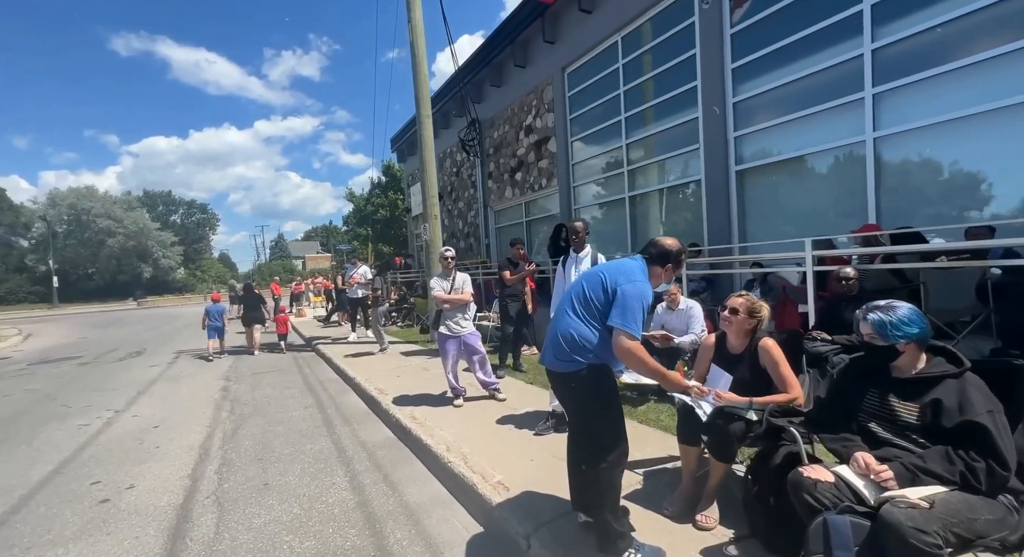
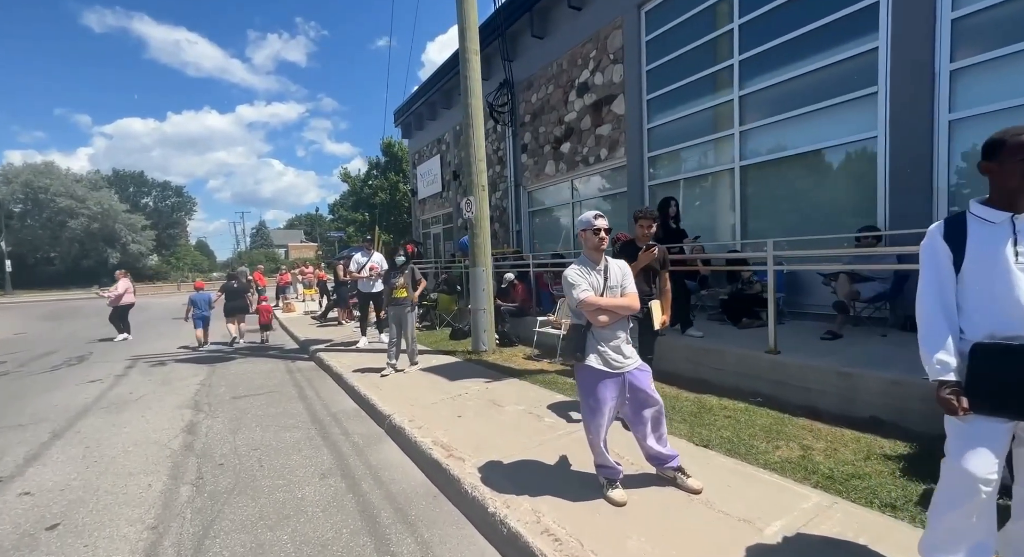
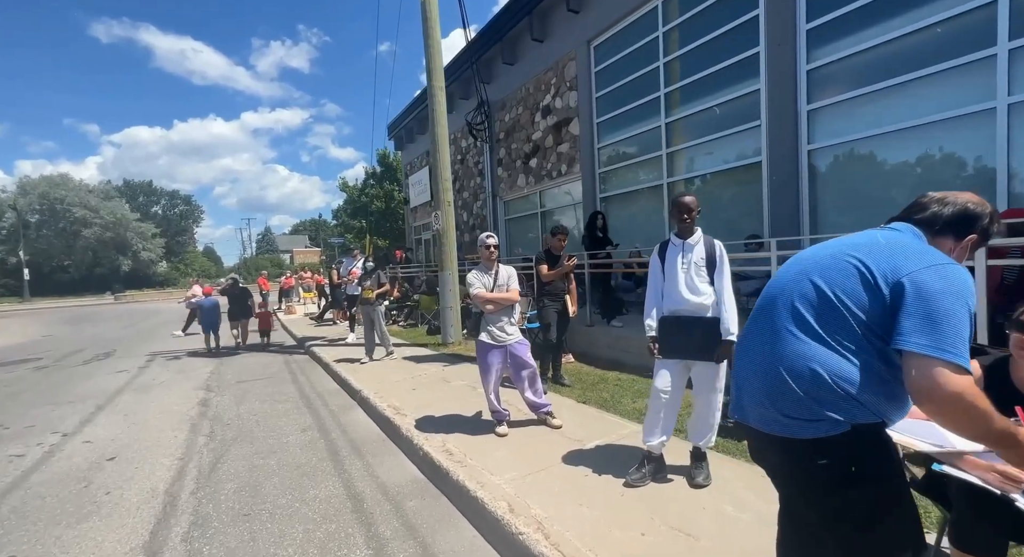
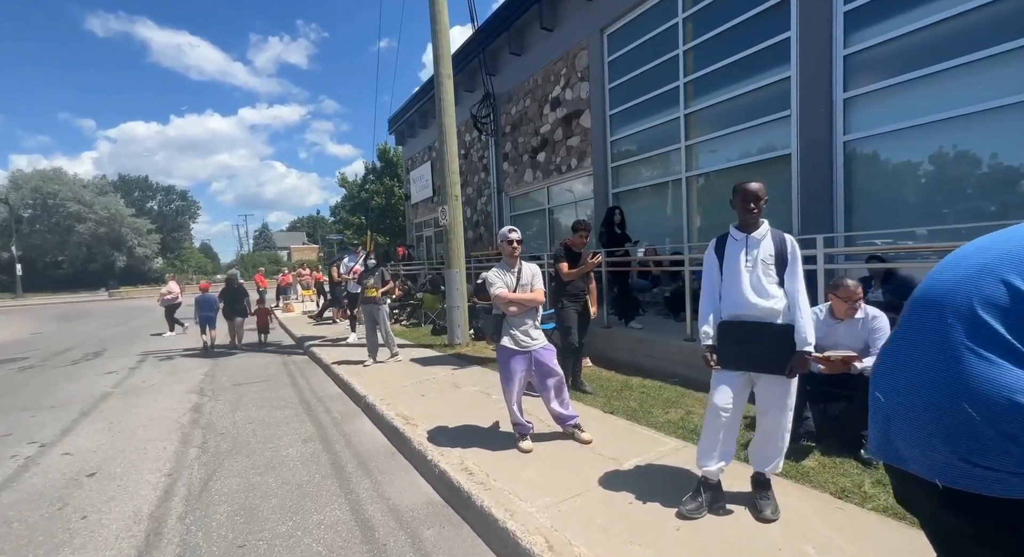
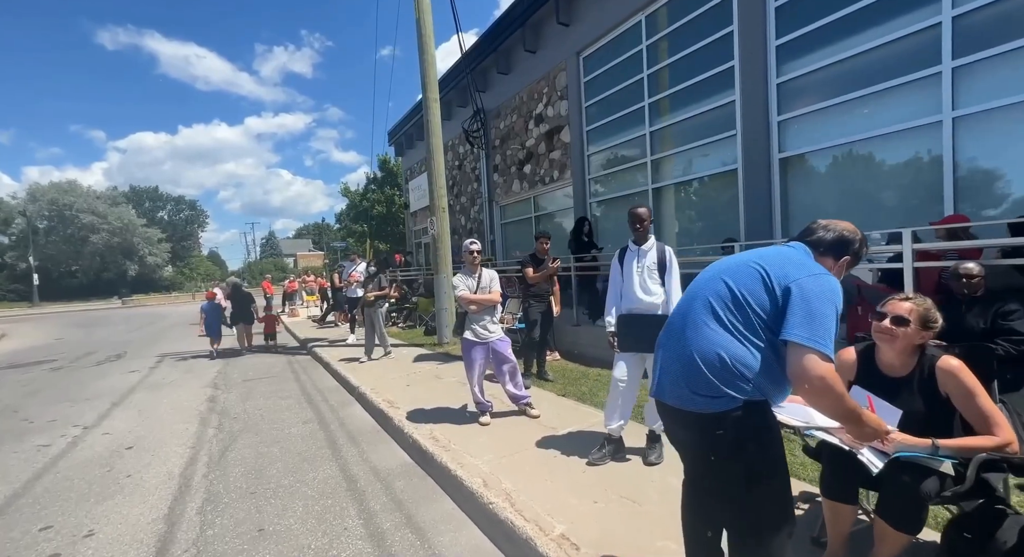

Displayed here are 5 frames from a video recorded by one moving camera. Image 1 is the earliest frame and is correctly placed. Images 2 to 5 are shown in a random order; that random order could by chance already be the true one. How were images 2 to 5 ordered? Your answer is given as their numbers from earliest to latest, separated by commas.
5, 3, 4, 2
